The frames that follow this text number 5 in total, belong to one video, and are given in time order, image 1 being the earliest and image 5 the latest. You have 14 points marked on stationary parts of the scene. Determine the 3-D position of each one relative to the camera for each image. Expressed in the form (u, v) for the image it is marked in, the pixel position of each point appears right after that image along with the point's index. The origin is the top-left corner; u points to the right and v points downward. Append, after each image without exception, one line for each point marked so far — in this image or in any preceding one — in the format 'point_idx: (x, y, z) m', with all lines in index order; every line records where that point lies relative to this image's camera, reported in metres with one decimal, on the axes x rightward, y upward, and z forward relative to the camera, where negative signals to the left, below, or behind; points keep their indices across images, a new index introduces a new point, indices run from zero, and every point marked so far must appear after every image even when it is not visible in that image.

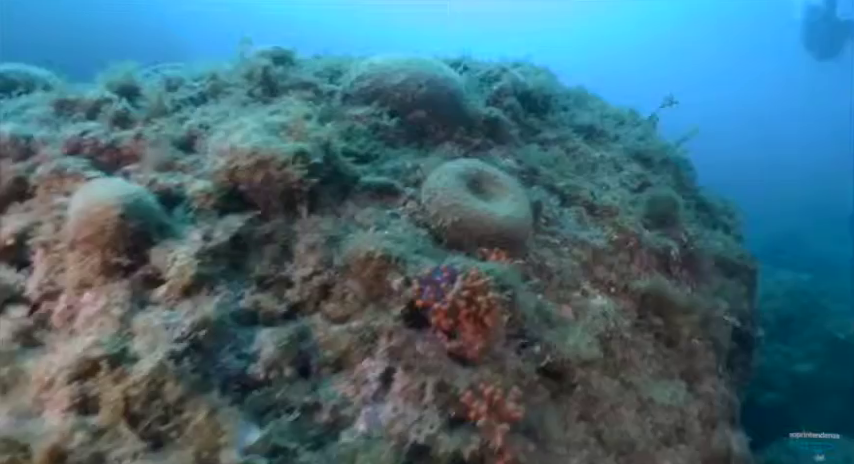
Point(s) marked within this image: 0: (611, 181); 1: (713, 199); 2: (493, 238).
0: (+1.8, +0.5, +5.1) m
1: (+3.2, +0.3, +6.3) m
2: (+0.5, -0.1, +3.7) m
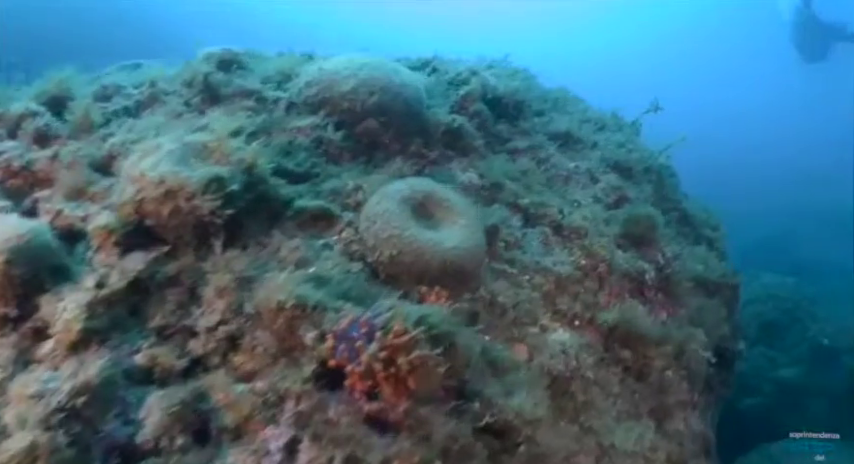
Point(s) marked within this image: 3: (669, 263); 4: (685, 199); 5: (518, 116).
0: (+1.4, +0.3, +4.7) m
1: (+2.9, +0.2, +5.9) m
2: (0.0, -0.3, +3.4) m
3: (+2.1, -0.3, +4.6) m
4: (+2.8, +0.3, +6.1) m
5: (+0.9, +1.2, +5.3) m
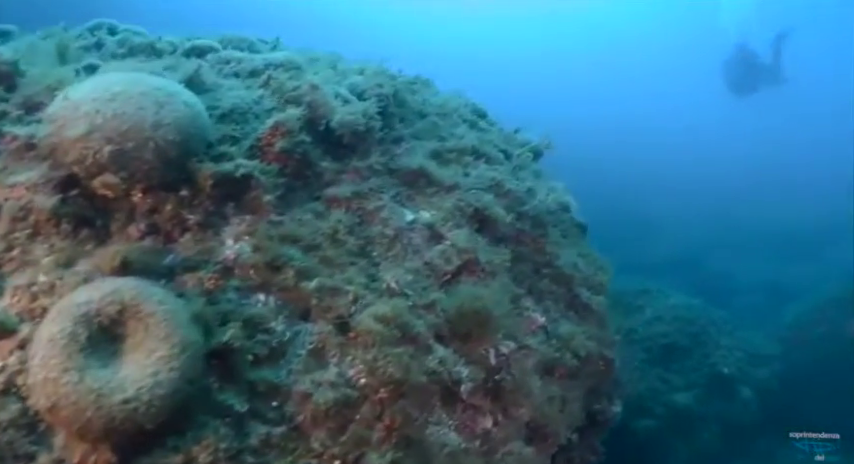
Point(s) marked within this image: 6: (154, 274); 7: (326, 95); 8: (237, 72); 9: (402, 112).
0: (-0.2, -0.3, +3.7) m
1: (+1.4, -0.3, +4.9) m
2: (-1.6, -1.0, +2.5) m
3: (+0.5, -0.9, +3.7) m
4: (+1.3, -0.2, +5.1) m
5: (-0.6, +0.7, +4.2) m
6: (-1.6, -0.3, +3.2) m
7: (-0.8, +1.1, +4.3) m
8: (-1.8, +1.5, +5.0) m
9: (-0.2, +1.2, +5.0) m
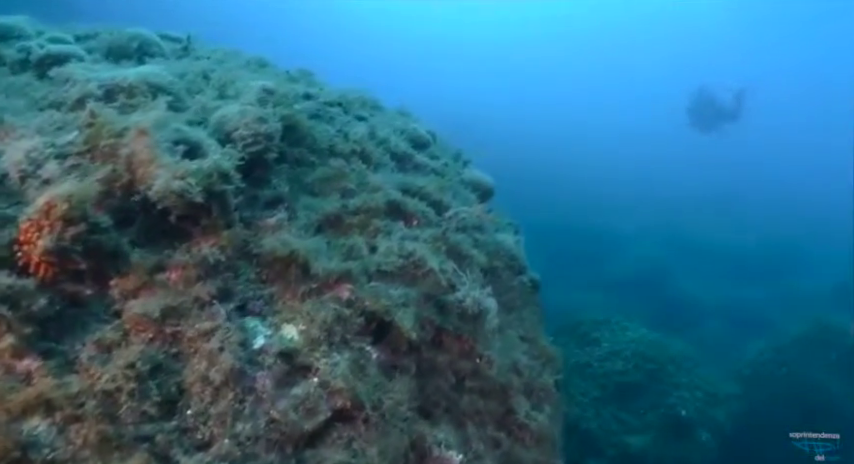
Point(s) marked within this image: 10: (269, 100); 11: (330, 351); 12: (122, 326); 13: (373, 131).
0: (-0.9, -1.0, +2.5) m
1: (+0.6, -1.0, +3.7) m
2: (-2.4, -1.7, +1.4) m
3: (-0.2, -1.6, +2.5) m
4: (+0.6, -0.8, +3.8) m
5: (-1.3, 0.0, +3.0) m
6: (-2.4, -1.0, +2.0) m
7: (-1.6, +0.5, +3.0) m
8: (-2.5, +0.9, +3.7) m
9: (-1.0, +0.6, +3.7) m
10: (-1.2, +1.0, +4.0) m
11: (-0.5, -0.7, +2.9) m
12: (-1.5, -0.5, +2.7) m
13: (-0.5, +1.0, +4.9) m
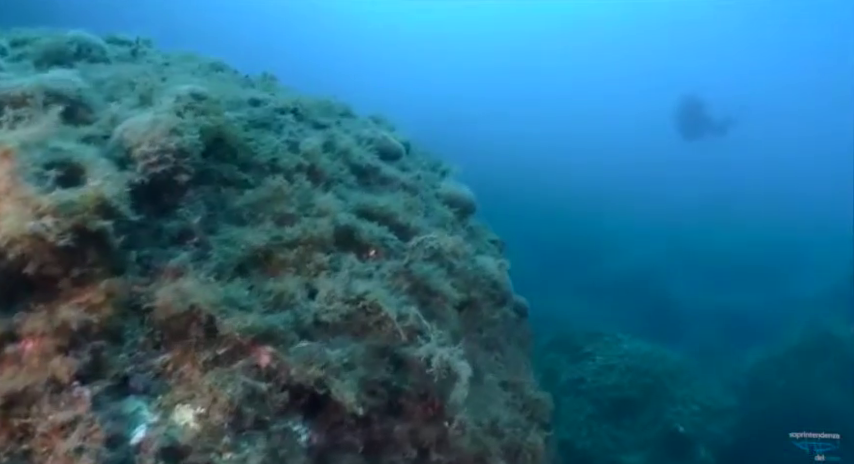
0: (-1.1, -1.2, +1.8) m
1: (+0.4, -1.1, +3.0) m
2: (-2.6, -2.0, +0.7) m
3: (-0.4, -1.8, +1.8) m
4: (+0.3, -1.0, +3.2) m
5: (-1.6, -0.2, +2.3) m
6: (-2.6, -1.2, +1.3) m
7: (-1.8, +0.2, +2.3) m
8: (-2.8, +0.6, +3.0) m
9: (-1.2, +0.4, +3.0) m
10: (-1.5, +0.8, +3.4) m
11: (-0.8, -0.9, +2.2) m
12: (-1.7, -0.7, +2.0) m
13: (-0.8, +0.7, +4.3) m
